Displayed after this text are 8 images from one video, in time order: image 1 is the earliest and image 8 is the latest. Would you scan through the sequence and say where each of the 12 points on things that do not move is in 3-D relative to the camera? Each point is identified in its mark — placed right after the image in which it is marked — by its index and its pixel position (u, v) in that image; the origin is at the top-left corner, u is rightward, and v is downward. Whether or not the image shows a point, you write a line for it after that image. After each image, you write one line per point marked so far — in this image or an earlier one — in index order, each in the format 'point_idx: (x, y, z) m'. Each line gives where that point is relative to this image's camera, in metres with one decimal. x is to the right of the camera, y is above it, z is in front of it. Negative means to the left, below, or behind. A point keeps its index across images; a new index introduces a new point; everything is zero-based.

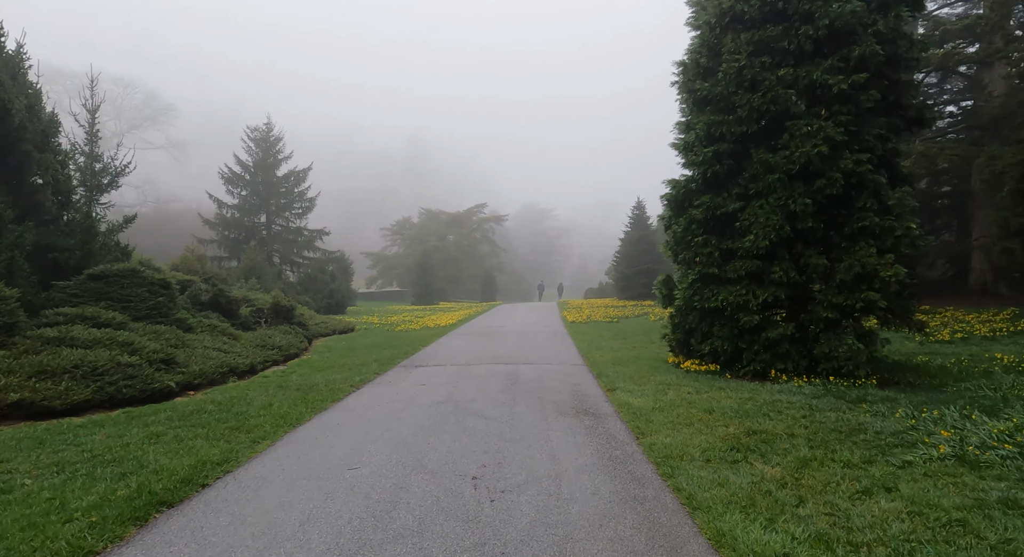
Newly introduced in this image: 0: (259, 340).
0: (-5.7, -1.4, +13.4) m
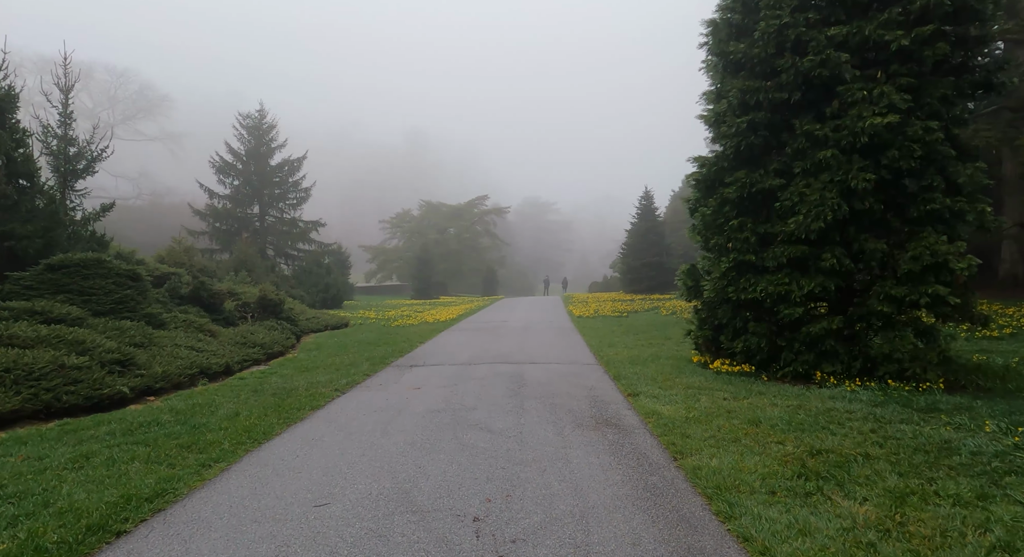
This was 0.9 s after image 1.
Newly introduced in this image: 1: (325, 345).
0: (-5.6, -1.2, +12.2) m
1: (-4.3, -1.6, +13.7) m
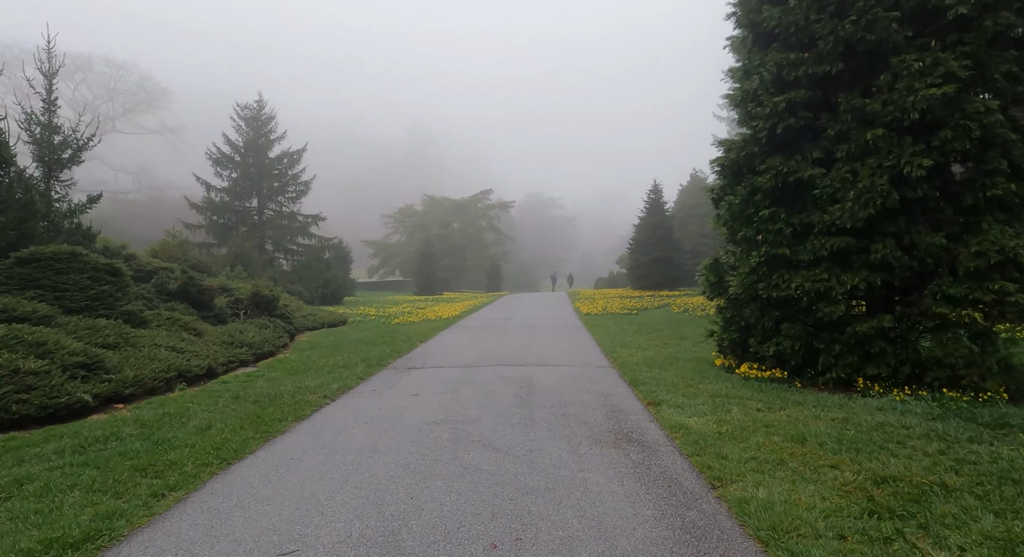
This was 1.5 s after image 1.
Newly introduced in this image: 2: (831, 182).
0: (-5.5, -1.1, +11.5) m
1: (-4.2, -1.5, +12.9) m
2: (+3.9, +1.2, +7.2) m
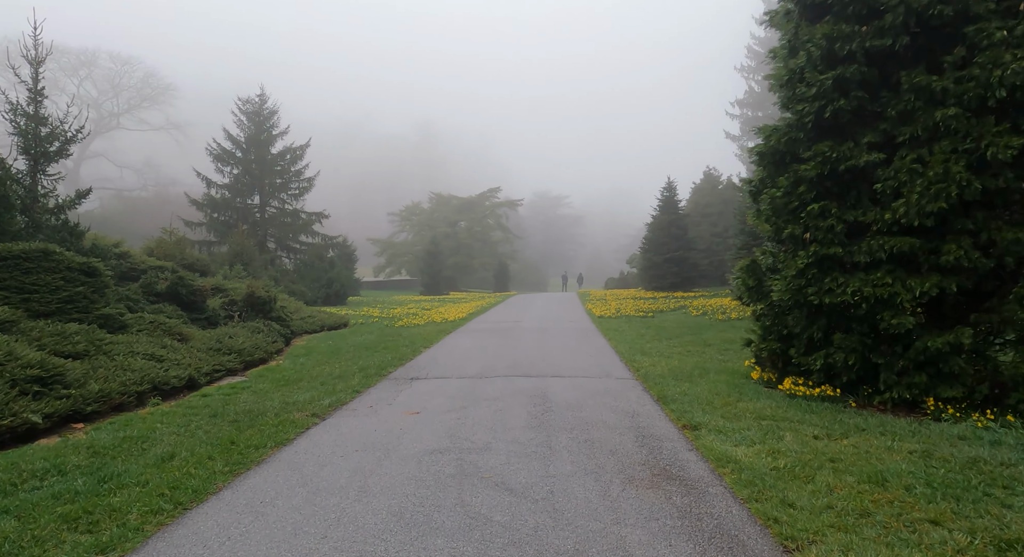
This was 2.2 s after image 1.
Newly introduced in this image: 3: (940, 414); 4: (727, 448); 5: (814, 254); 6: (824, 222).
0: (-5.3, -1.1, +10.6) m
1: (-4.0, -1.5, +12.1) m
2: (+4.0, +1.1, +6.2) m
3: (+4.3, -1.4, +6.0) m
4: (+2.0, -1.5, +5.4) m
5: (+3.4, +0.3, +6.7) m
6: (+3.5, +0.6, +6.7) m
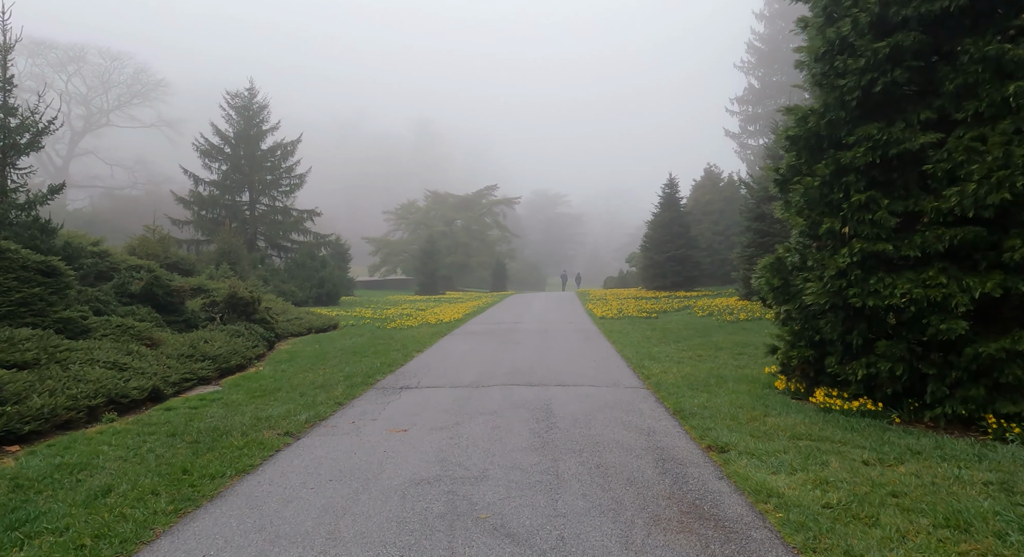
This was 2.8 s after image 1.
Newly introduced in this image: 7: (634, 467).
0: (-5.3, -1.1, +9.8) m
1: (-4.0, -1.5, +11.3) m
2: (+4.0, +1.1, +5.5) m
3: (+4.3, -1.4, +5.2) m
4: (+2.0, -1.5, +4.6) m
5: (+3.4, +0.3, +5.9) m
6: (+3.5, +0.6, +5.9) m
7: (+1.0, -1.6, +4.9) m
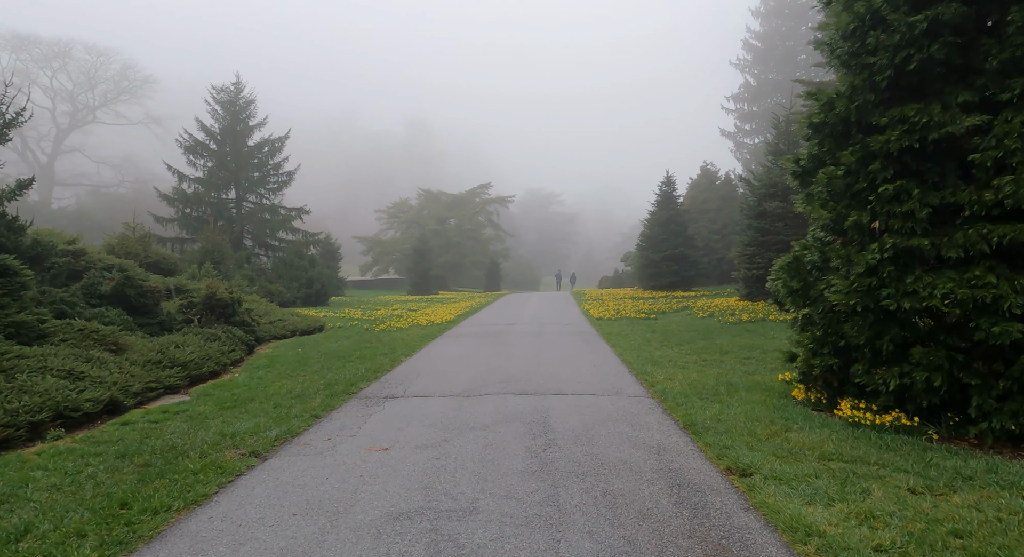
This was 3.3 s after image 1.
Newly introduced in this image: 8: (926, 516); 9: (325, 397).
0: (-5.4, -1.1, +9.1) m
1: (-4.1, -1.5, +10.6) m
2: (+4.0, +1.1, +4.9) m
3: (+4.3, -1.4, +4.6) m
4: (+1.9, -1.5, +4.0) m
5: (+3.4, +0.3, +5.3) m
6: (+3.5, +0.6, +5.3) m
7: (+1.0, -1.6, +4.3) m
8: (+2.6, -1.5, +3.7) m
9: (-2.4, -1.5, +7.6) m
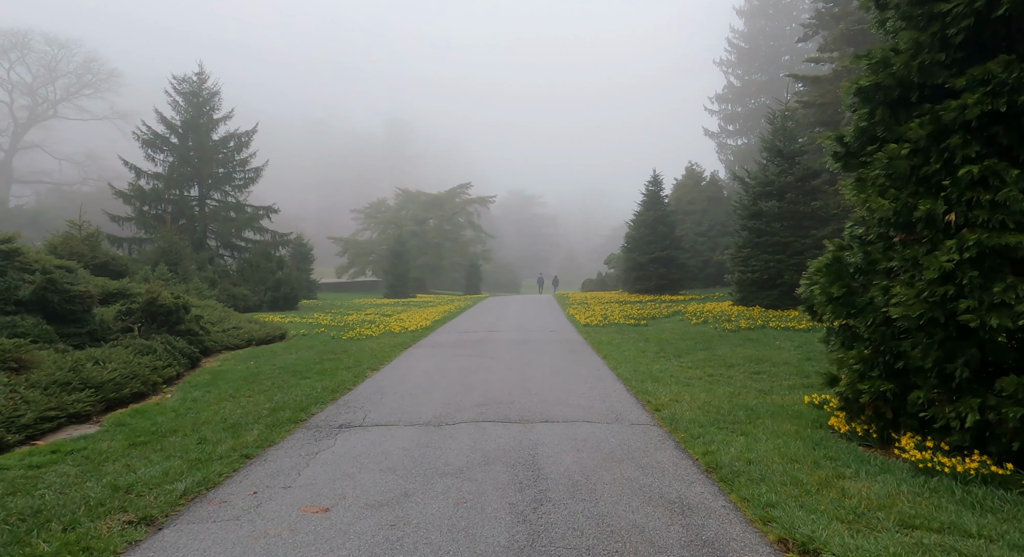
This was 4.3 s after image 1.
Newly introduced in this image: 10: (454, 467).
0: (-5.7, -1.2, +7.6) m
1: (-4.4, -1.5, +9.2) m
2: (+3.9, +1.1, +3.7) m
3: (+4.2, -1.4, +3.5) m
4: (+1.8, -1.6, +2.8) m
5: (+3.2, +0.2, +4.1) m
6: (+3.4, +0.6, +4.1) m
7: (+0.9, -1.6, +3.1) m
8: (+2.5, -1.6, +2.5) m
9: (-2.6, -1.6, +6.3) m
10: (-0.5, -1.6, +5.1) m
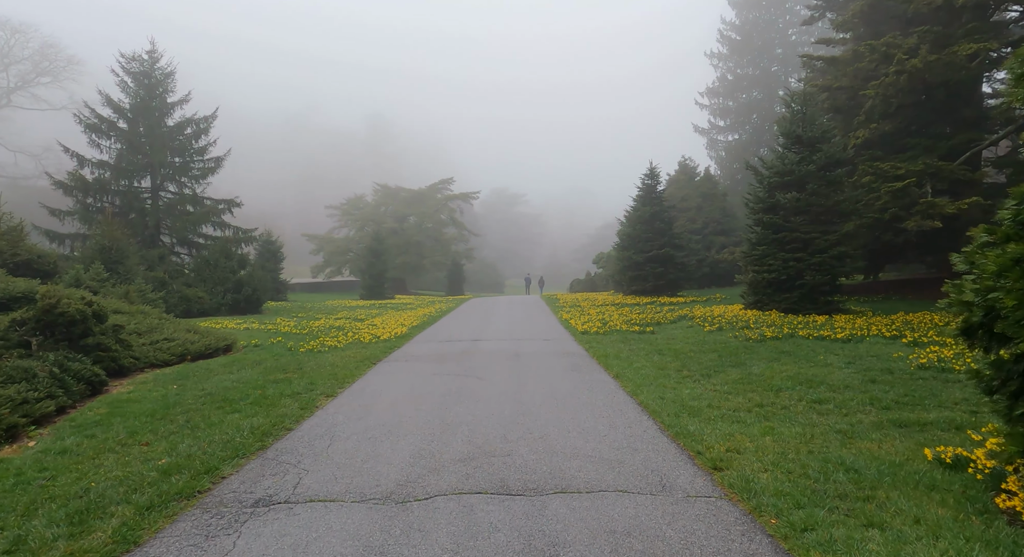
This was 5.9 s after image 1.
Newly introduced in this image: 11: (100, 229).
0: (-5.7, -1.2, +5.4) m
1: (-4.5, -1.6, +6.9) m
2: (+3.9, +1.1, +1.7) m
3: (+4.3, -1.4, +1.5) m
4: (+1.9, -1.6, +0.7) m
5: (+3.3, +0.2, +2.1) m
6: (+3.4, +0.6, +2.1) m
7: (+1.0, -1.6, +1.0) m
8: (+2.6, -1.6, +0.5) m
9: (-2.6, -1.6, +4.1) m
10: (-0.5, -1.6, +3.0) m
11: (-13.7, +1.5, +19.8) m
